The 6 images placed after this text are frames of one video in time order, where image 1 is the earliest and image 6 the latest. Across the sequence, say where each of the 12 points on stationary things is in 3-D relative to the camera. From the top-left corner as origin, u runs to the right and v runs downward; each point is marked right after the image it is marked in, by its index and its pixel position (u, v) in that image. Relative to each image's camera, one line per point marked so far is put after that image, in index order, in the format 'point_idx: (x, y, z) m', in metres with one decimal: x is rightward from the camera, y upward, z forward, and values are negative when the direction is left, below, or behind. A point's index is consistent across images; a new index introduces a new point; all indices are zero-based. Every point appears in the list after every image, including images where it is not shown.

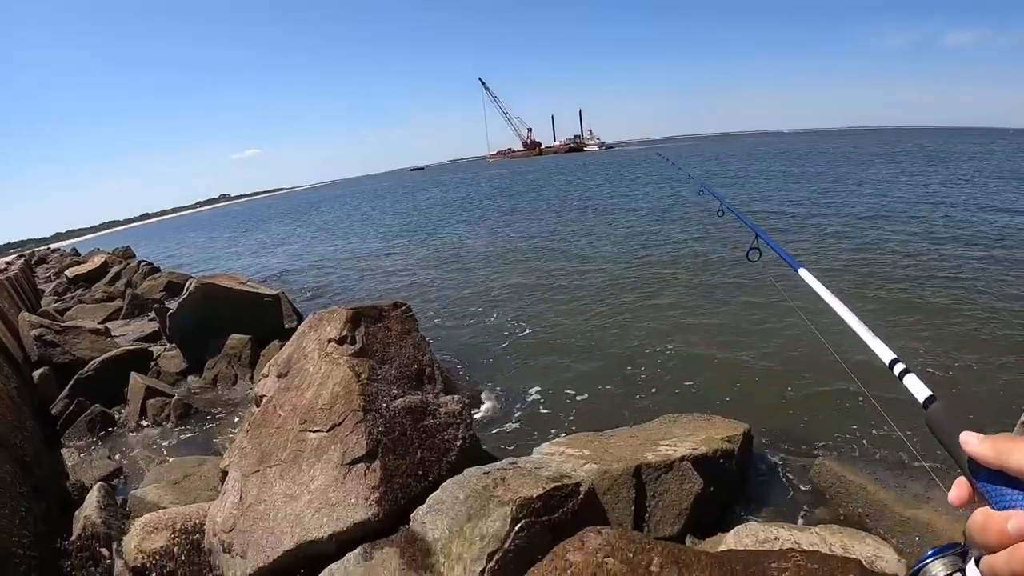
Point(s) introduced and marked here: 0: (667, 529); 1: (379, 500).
0: (+1.5, -2.4, +5.6) m
1: (-1.5, -2.5, +6.6) m
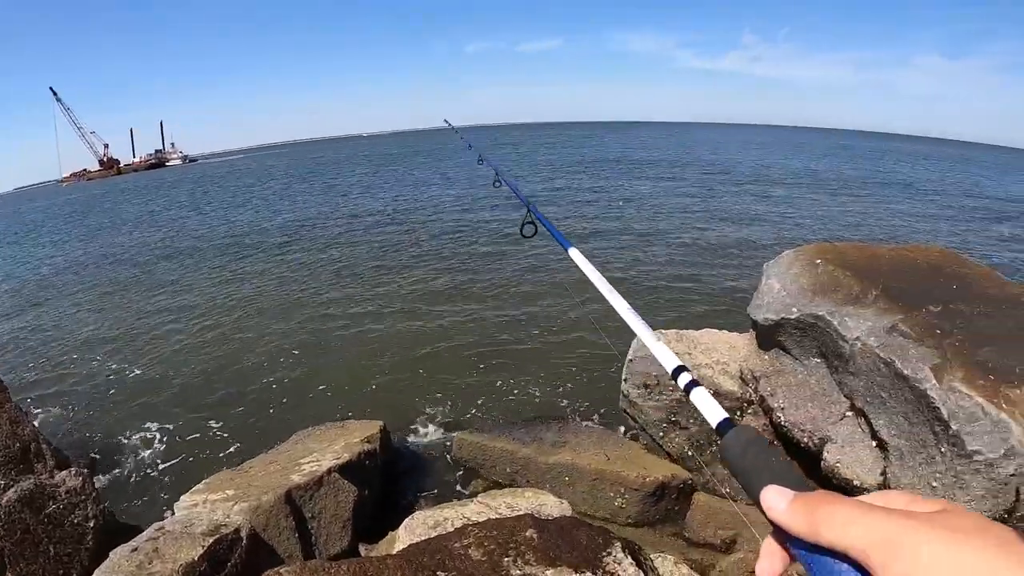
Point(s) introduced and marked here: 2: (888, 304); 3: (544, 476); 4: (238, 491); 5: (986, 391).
0: (-1.5, -2.3, +4.9) m
1: (-4.6, -3.1, +5.1) m
2: (+3.5, -0.2, +5.2) m
3: (+0.3, -1.8, +5.1) m
4: (-2.4, -1.8, +4.9) m
5: (+3.8, -0.8, +4.4) m
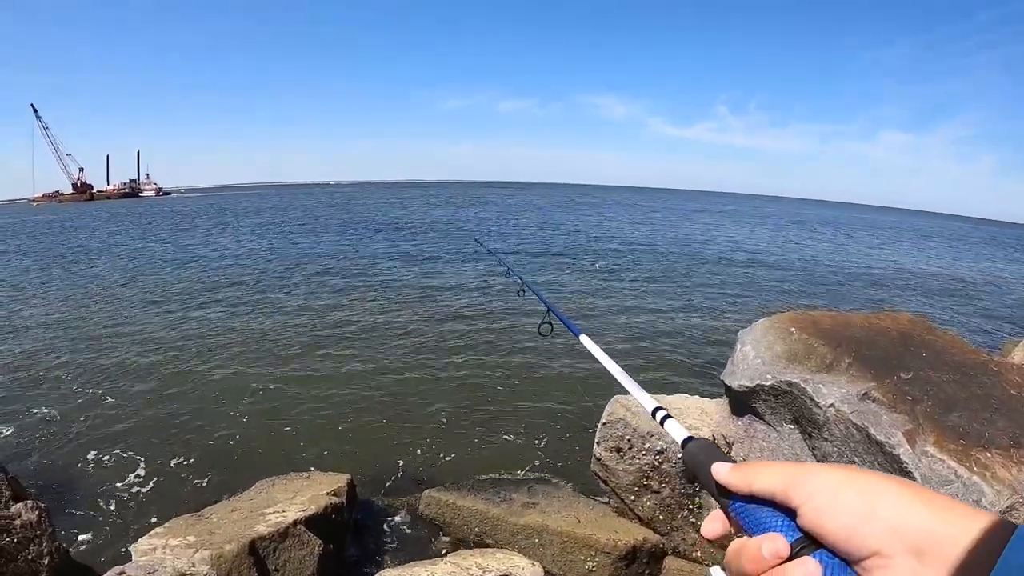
0: (-1.8, -2.7, +4.8) m
1: (-4.9, -3.4, +4.9) m
2: (+3.3, -0.7, +5.3) m
3: (0.0, -2.2, +5.1) m
4: (-2.6, -2.2, +4.8) m
5: (+3.5, -1.4, +4.4) m
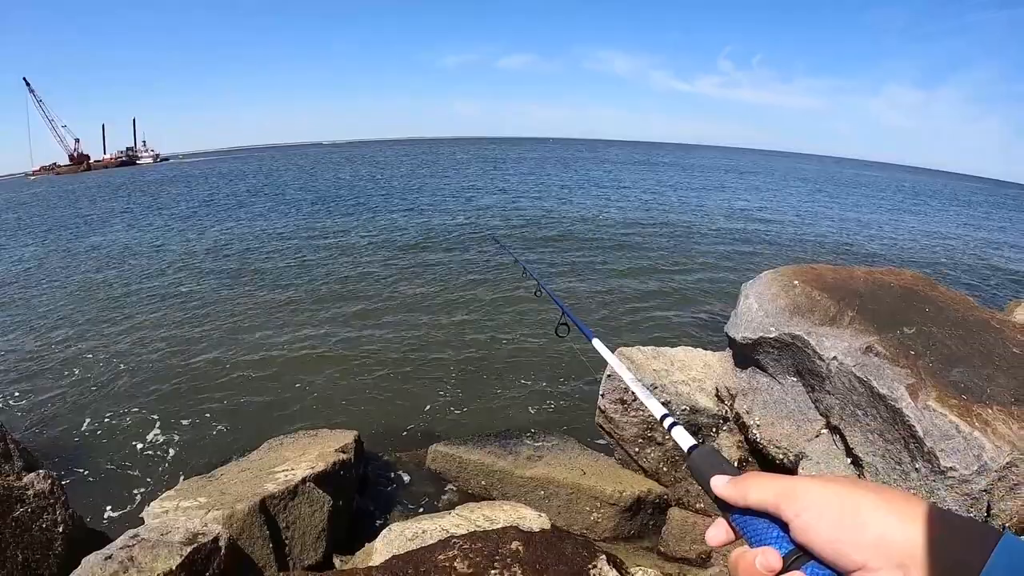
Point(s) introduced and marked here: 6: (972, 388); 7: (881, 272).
0: (-1.7, -2.3, +4.9) m
1: (-4.8, -3.1, +5.1) m
2: (+3.3, -0.3, +5.3) m
3: (+0.1, -1.9, +5.1) m
4: (-2.6, -1.8, +4.9) m
5: (+3.6, -1.0, +4.5) m
6: (+3.9, -0.8, +4.7) m
7: (+4.1, +0.2, +6.2) m
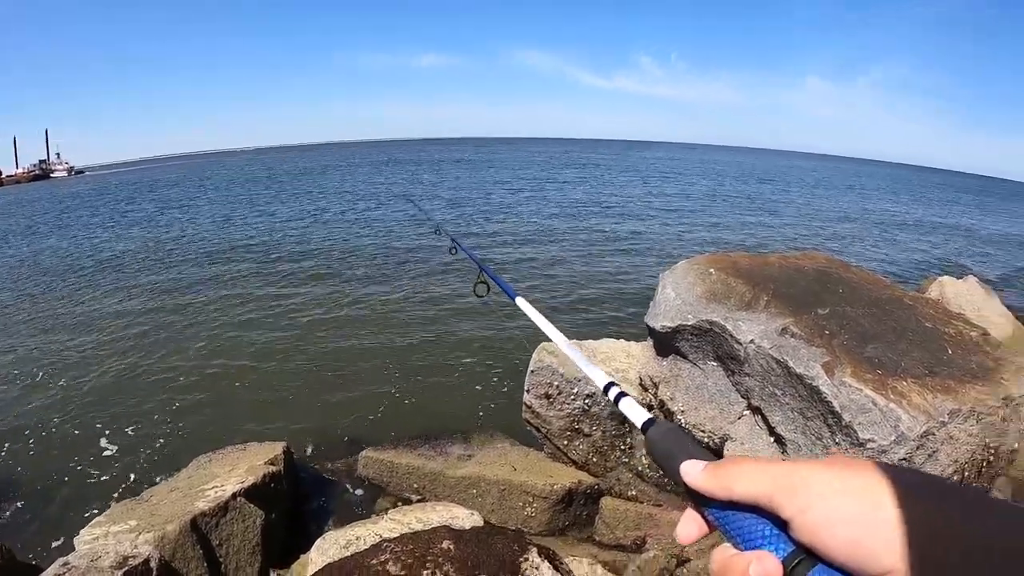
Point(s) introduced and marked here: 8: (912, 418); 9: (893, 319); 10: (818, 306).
0: (-2.2, -2.4, +4.8) m
1: (-5.3, -3.4, +4.8) m
2: (+2.7, -0.2, +5.5) m
3: (-0.5, -1.9, +5.1) m
4: (-3.1, -2.0, +4.7) m
5: (+3.0, -0.8, +4.7) m
6: (+3.3, -0.7, +4.9) m
7: (+3.4, +0.4, +6.5) m
8: (+3.1, -1.0, +4.4) m
9: (+3.7, -0.3, +5.4) m
10: (+3.0, -0.2, +5.5) m
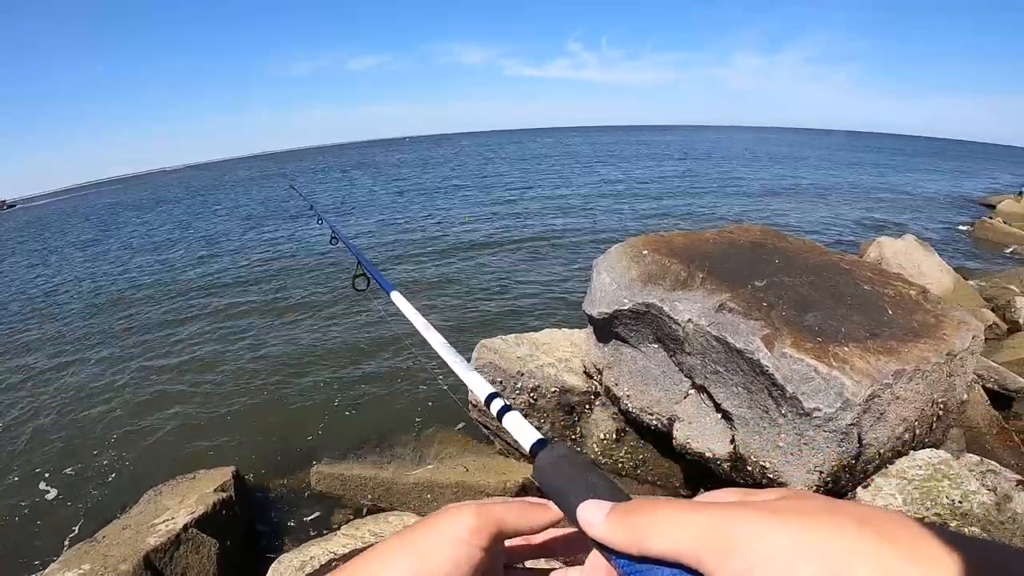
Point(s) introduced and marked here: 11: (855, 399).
0: (-2.5, -2.6, +4.7) m
1: (-5.5, -3.8, +4.5) m
2: (+2.1, +0.1, +5.6) m
3: (-0.9, -1.9, +5.1) m
4: (-3.4, -2.2, +4.5) m
5: (+2.6, -0.5, +4.8) m
6: (+2.8, -0.4, +5.0) m
7: (+2.7, +0.7, +6.5) m
8: (+2.7, -0.7, +4.5) m
9: (+3.1, 0.0, +5.5) m
10: (+2.5, +0.1, +5.6) m
11: (+2.6, -0.9, +4.4) m
